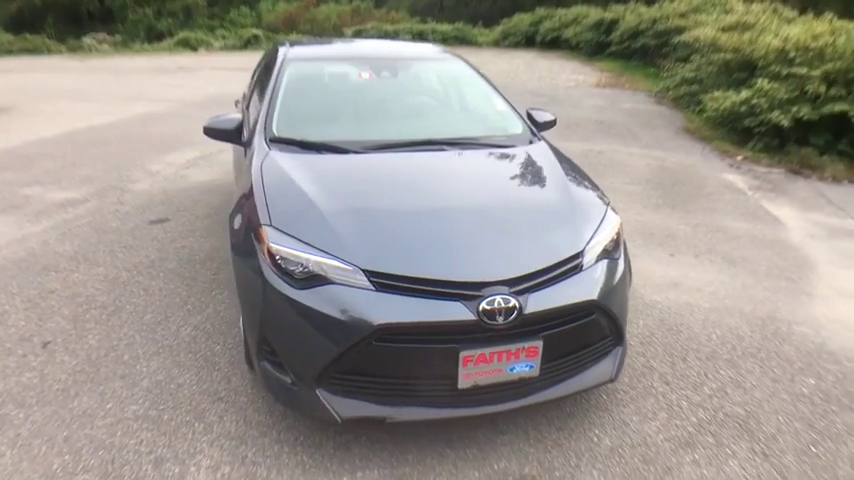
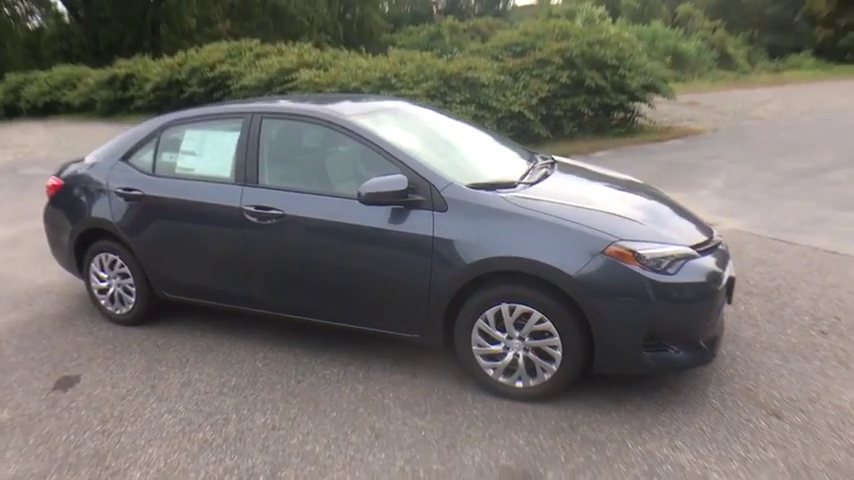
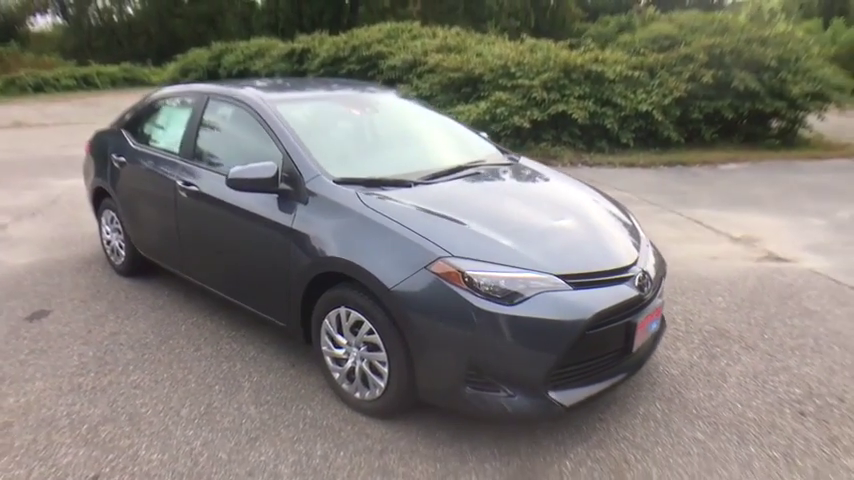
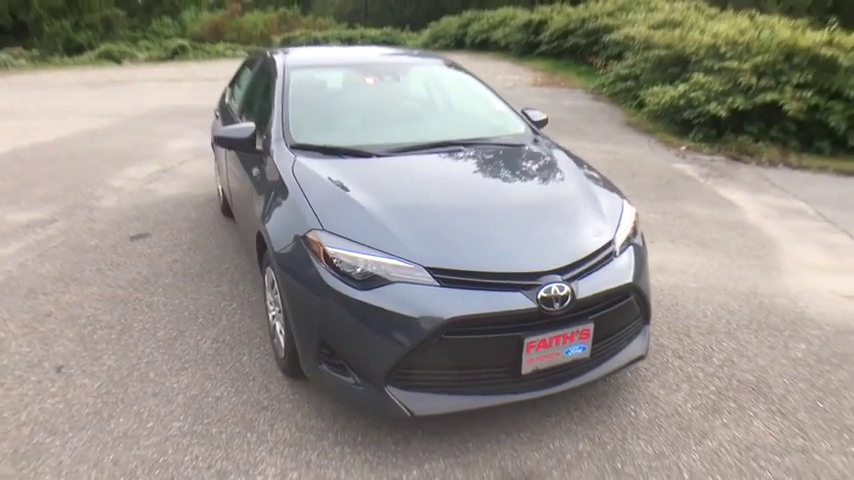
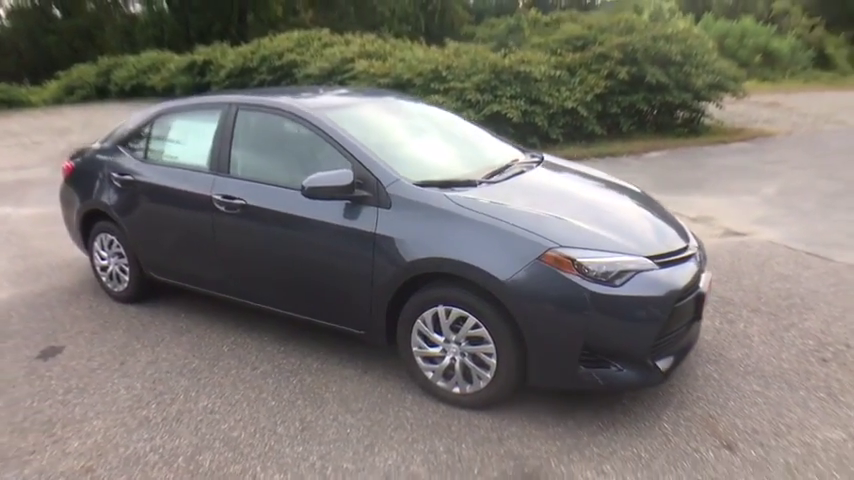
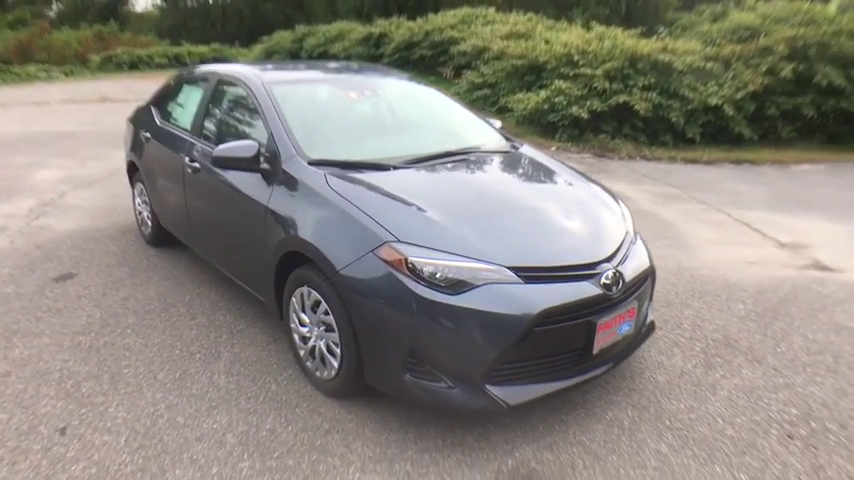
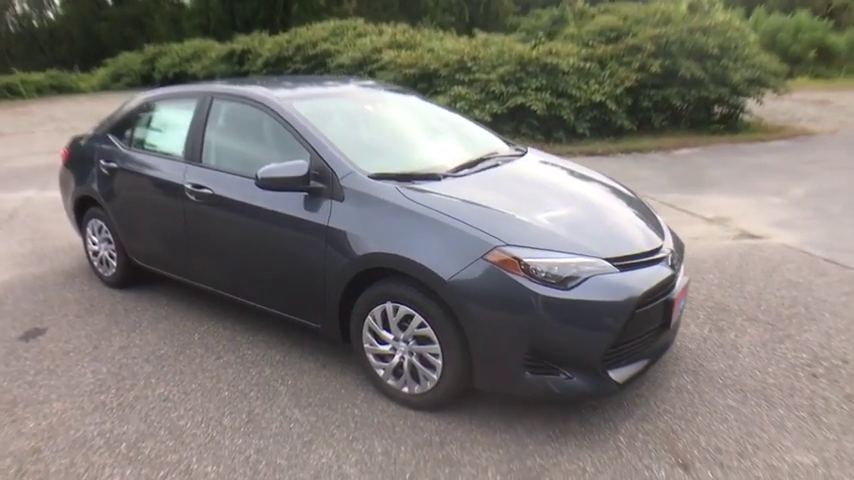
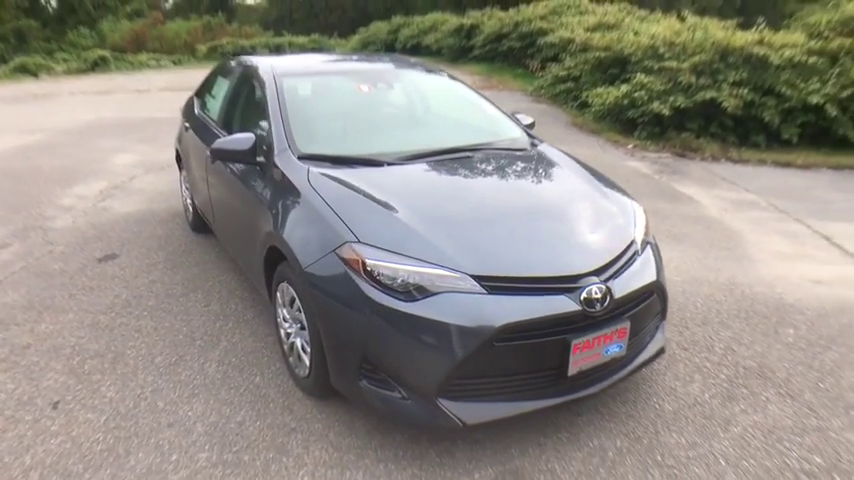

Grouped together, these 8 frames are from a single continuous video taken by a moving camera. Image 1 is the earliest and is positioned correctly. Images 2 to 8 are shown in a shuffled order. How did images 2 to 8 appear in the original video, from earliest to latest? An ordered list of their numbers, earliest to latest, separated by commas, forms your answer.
4, 8, 6, 3, 7, 5, 2
